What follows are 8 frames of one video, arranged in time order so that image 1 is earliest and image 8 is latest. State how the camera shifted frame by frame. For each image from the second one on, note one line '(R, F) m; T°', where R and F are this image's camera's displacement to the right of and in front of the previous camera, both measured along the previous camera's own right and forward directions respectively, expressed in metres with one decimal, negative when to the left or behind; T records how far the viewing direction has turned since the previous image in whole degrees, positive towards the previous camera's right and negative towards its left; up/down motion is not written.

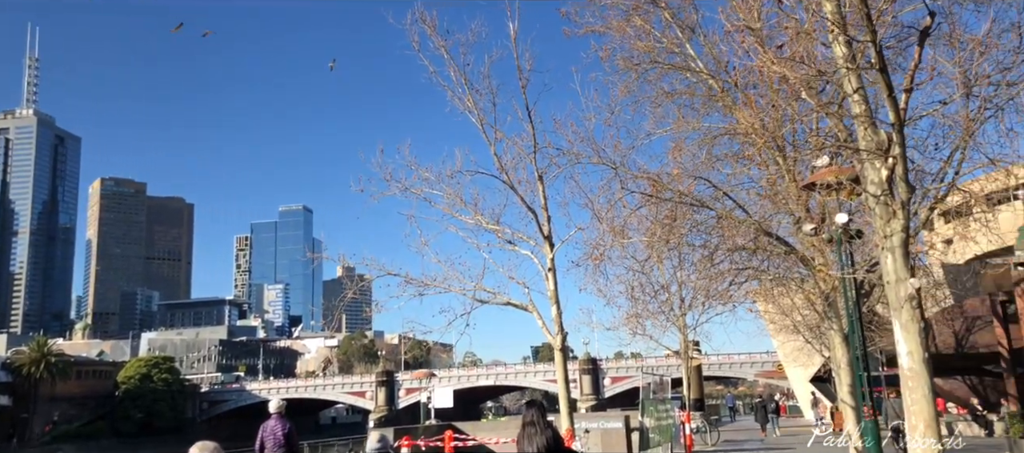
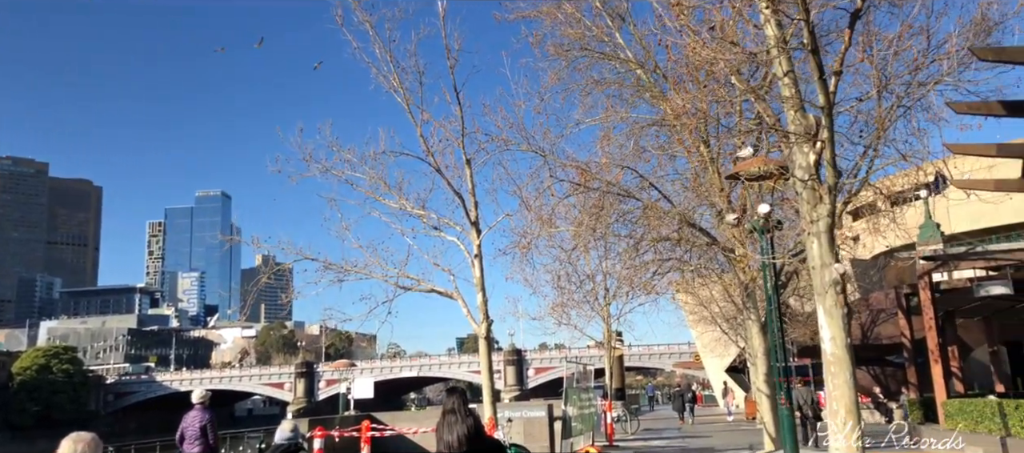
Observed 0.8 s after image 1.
(0.0, +0.3) m; +6°
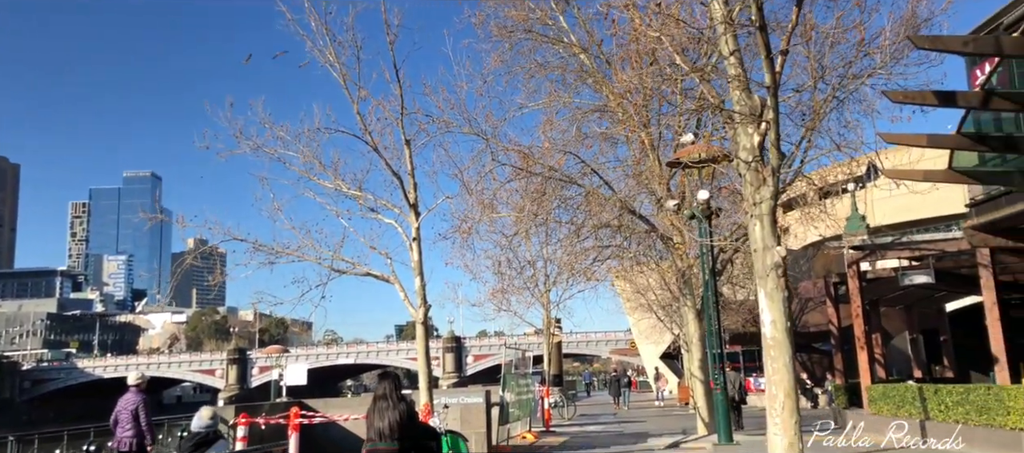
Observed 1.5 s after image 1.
(0.0, +0.3) m; +5°
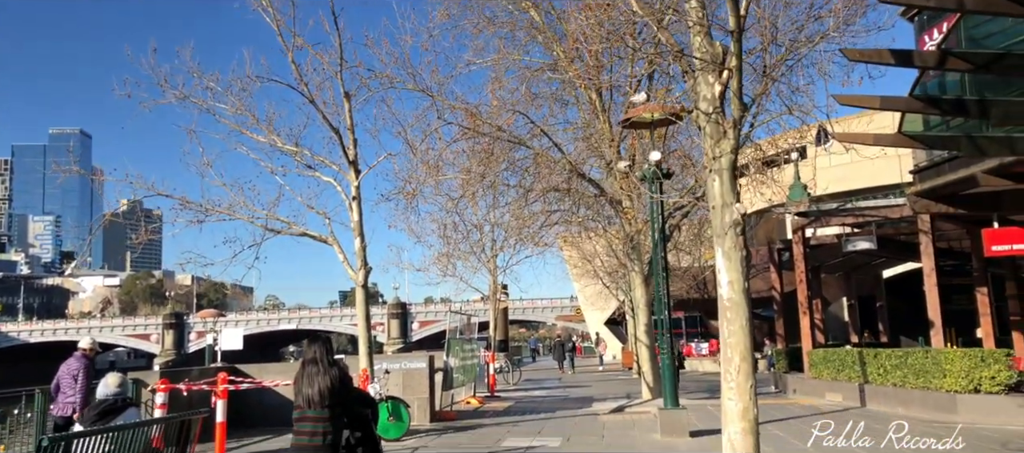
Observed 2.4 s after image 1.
(0.0, +0.5) m; +4°
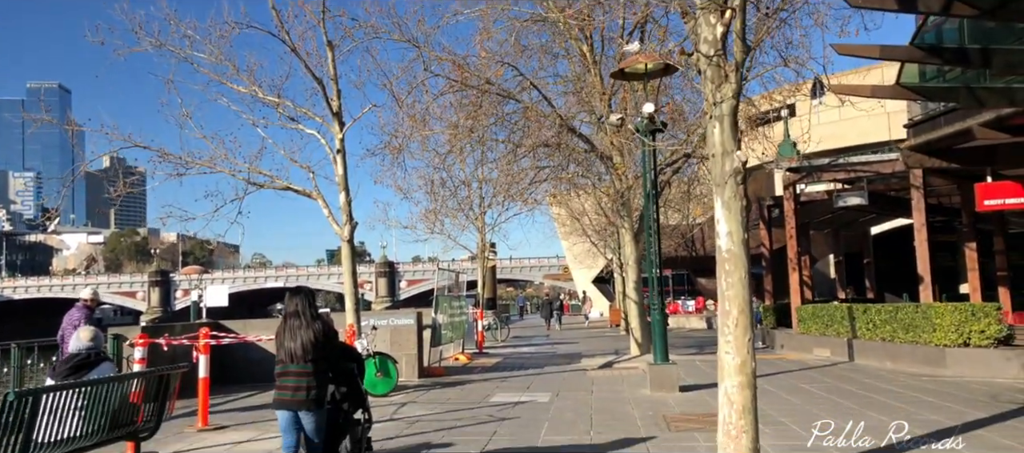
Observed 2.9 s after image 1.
(0.0, +0.3) m; +1°
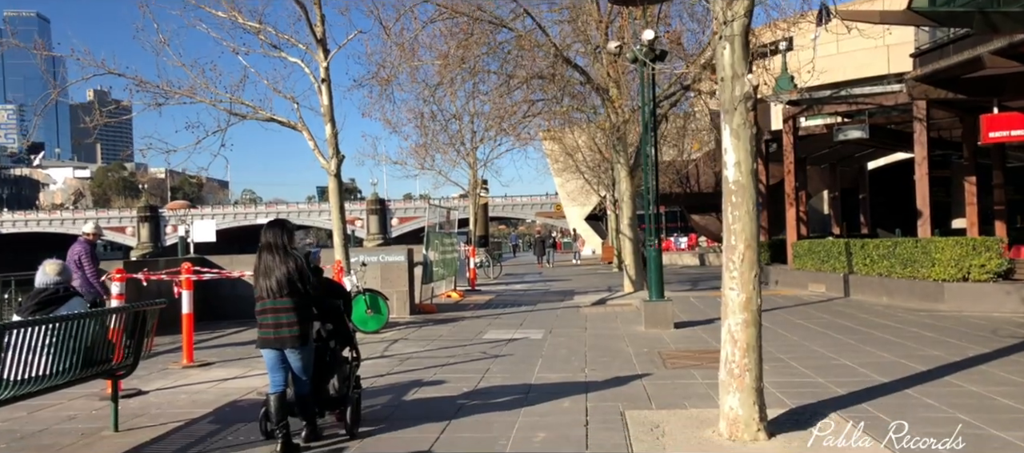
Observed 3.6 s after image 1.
(0.0, +0.3) m; +1°
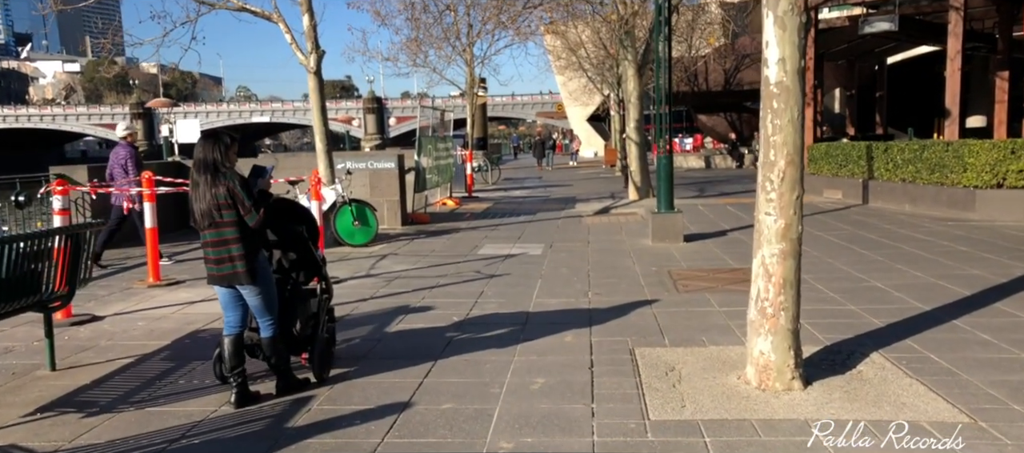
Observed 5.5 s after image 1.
(0.0, +0.9) m; 0°
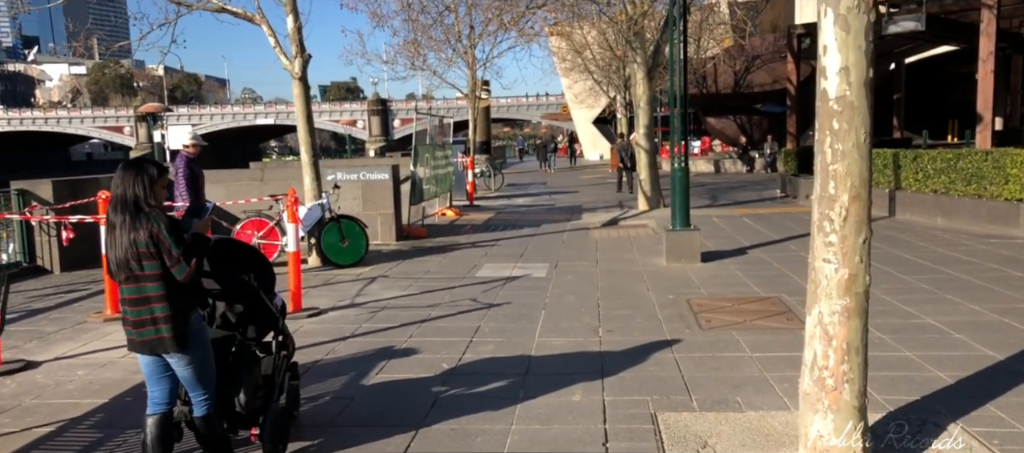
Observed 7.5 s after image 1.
(0.0, +0.9) m; 0°
